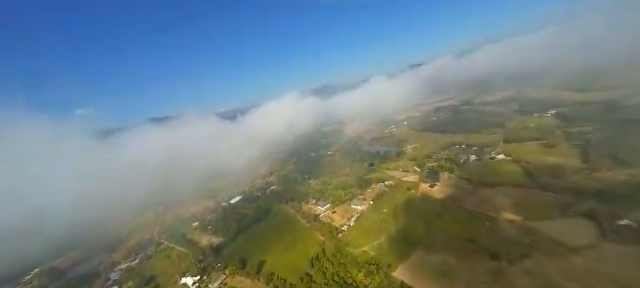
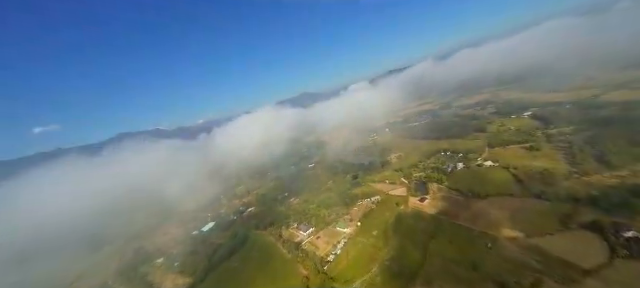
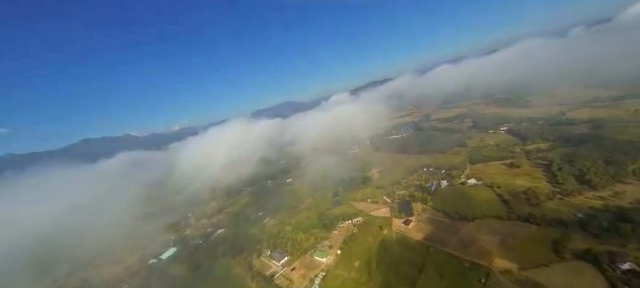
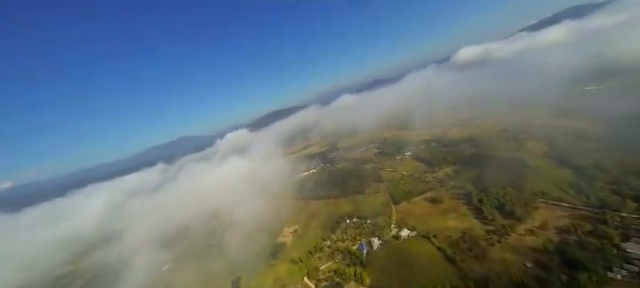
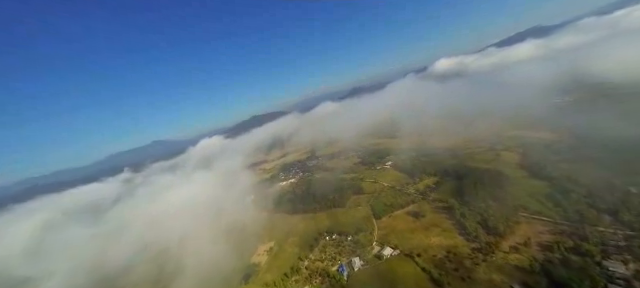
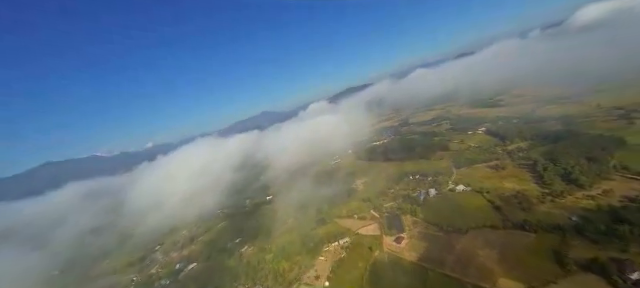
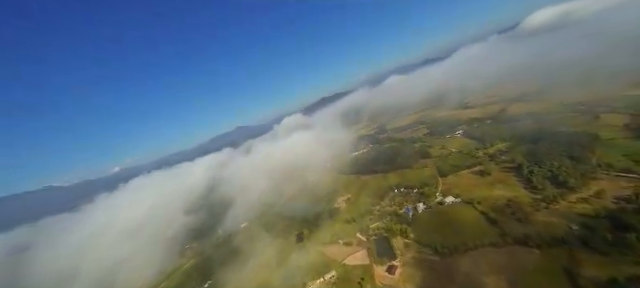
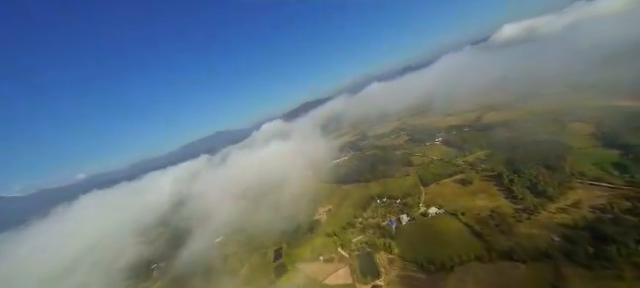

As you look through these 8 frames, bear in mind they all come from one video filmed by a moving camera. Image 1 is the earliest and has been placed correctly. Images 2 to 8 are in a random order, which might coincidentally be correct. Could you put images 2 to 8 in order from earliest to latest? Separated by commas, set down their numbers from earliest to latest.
2, 3, 6, 7, 8, 4, 5
